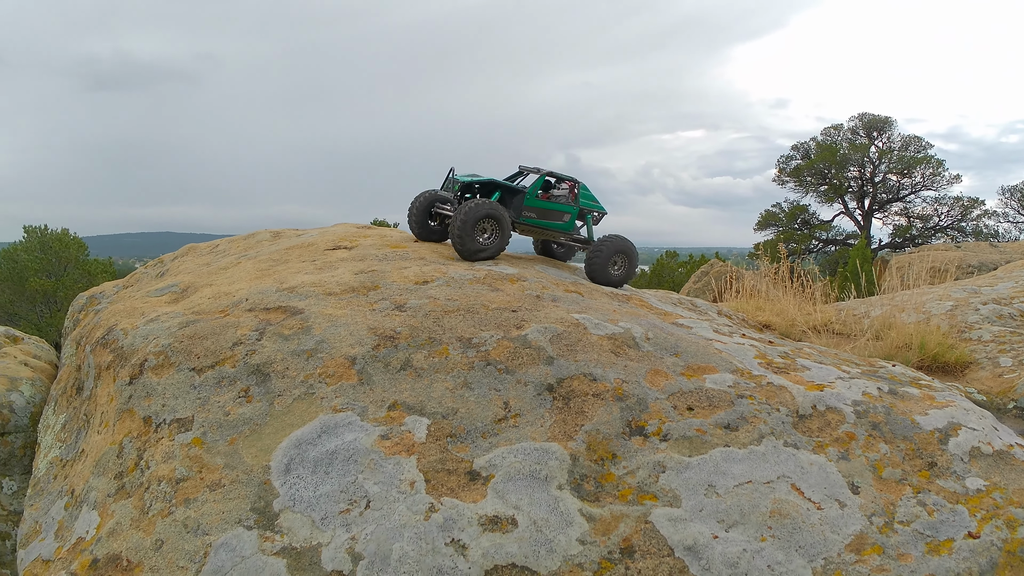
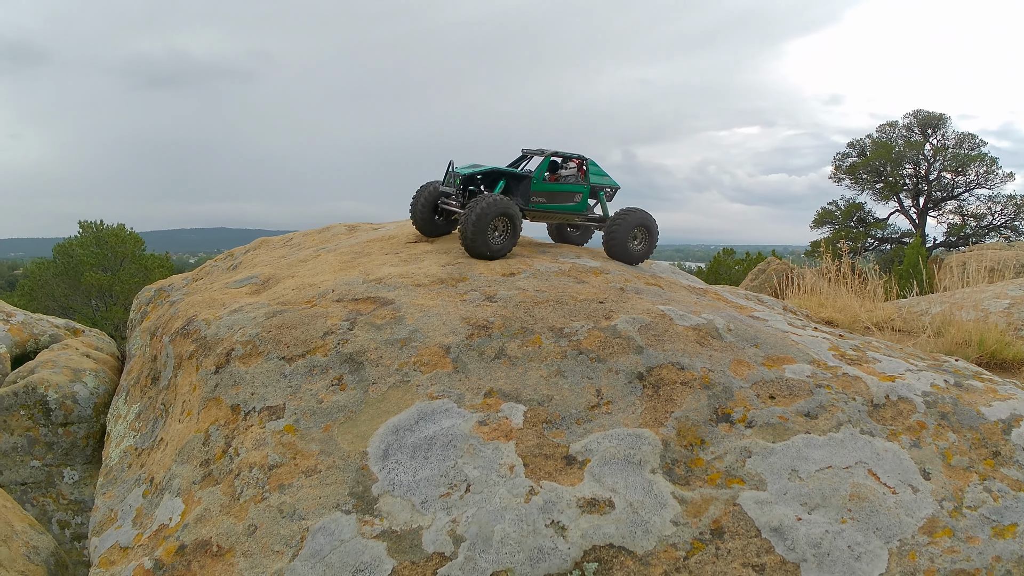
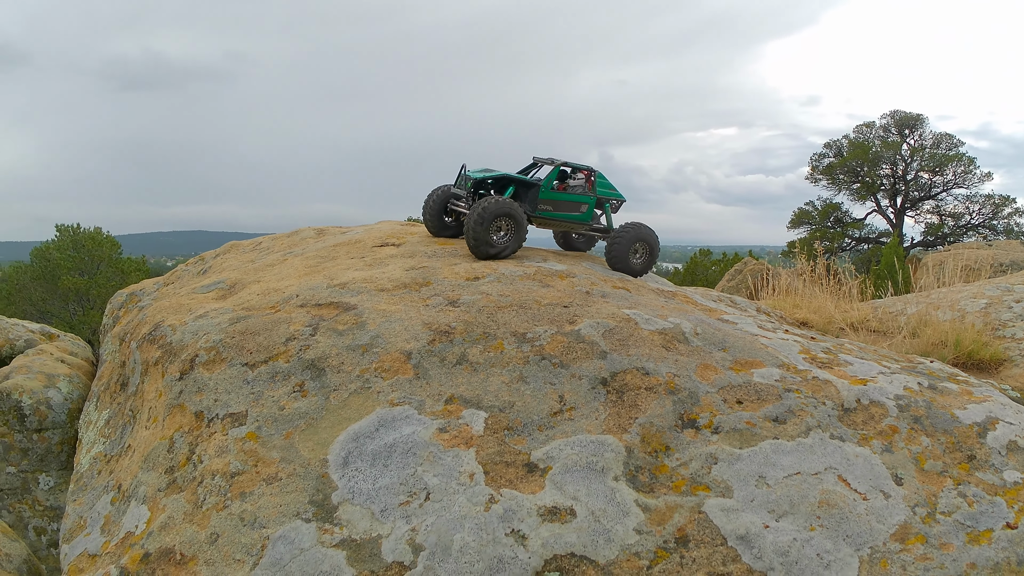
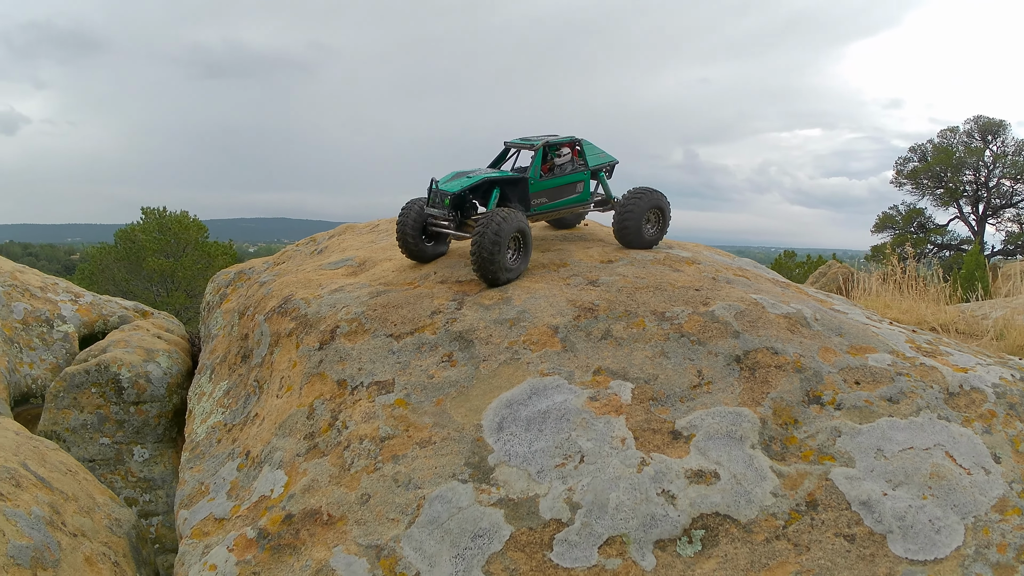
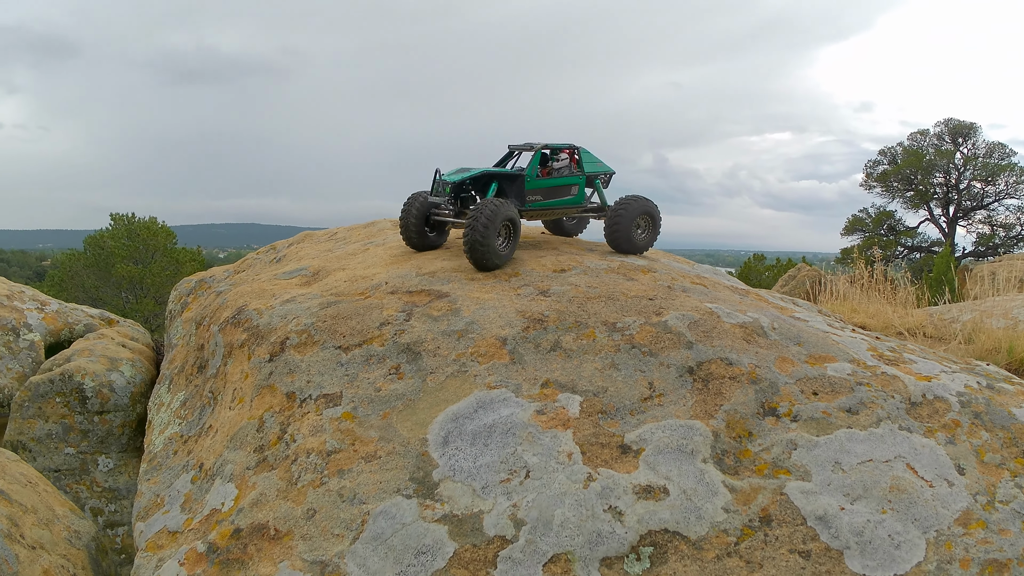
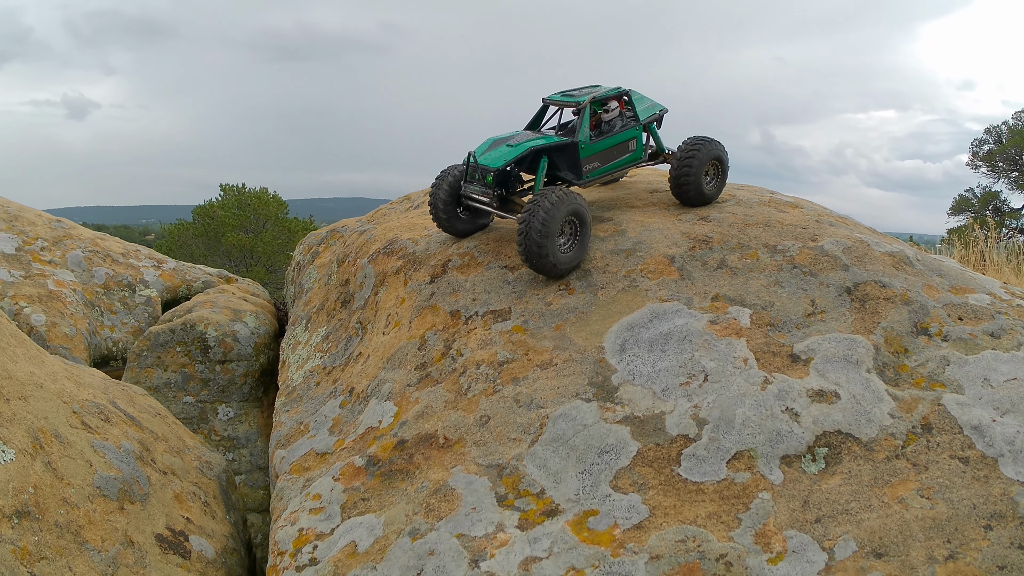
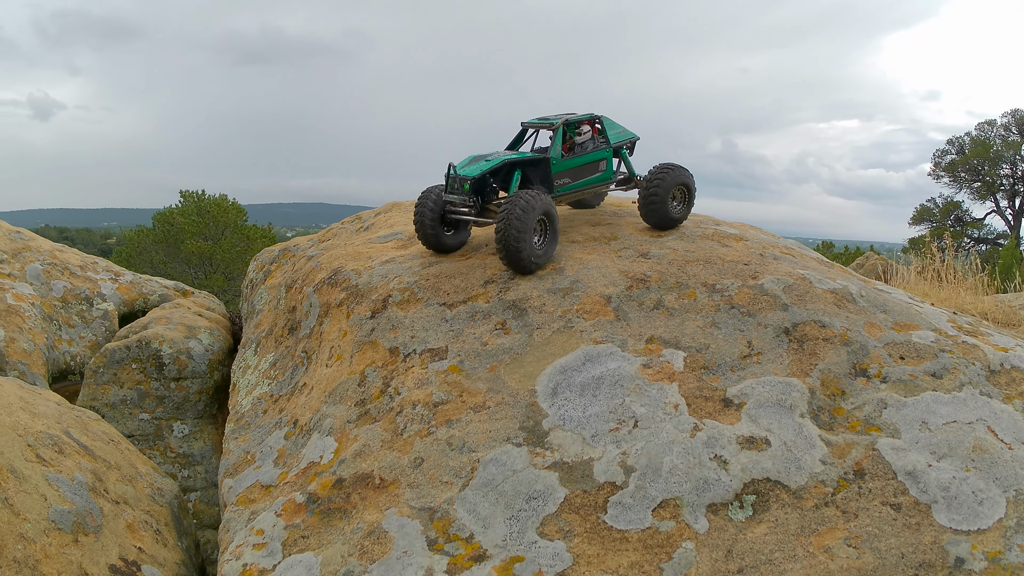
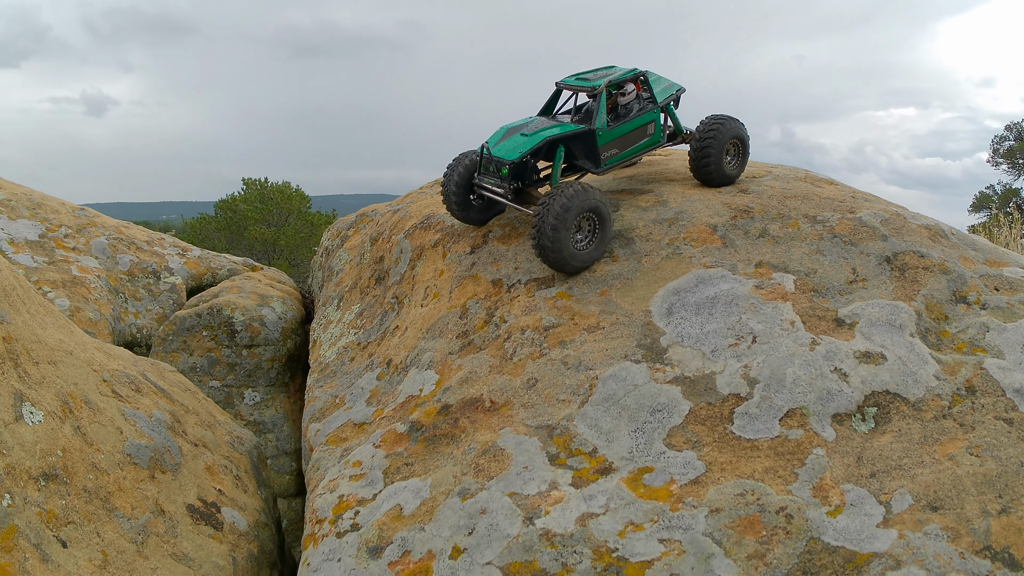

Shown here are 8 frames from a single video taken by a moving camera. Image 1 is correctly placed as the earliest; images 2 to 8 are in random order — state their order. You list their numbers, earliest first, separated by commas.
3, 2, 5, 4, 7, 6, 8
